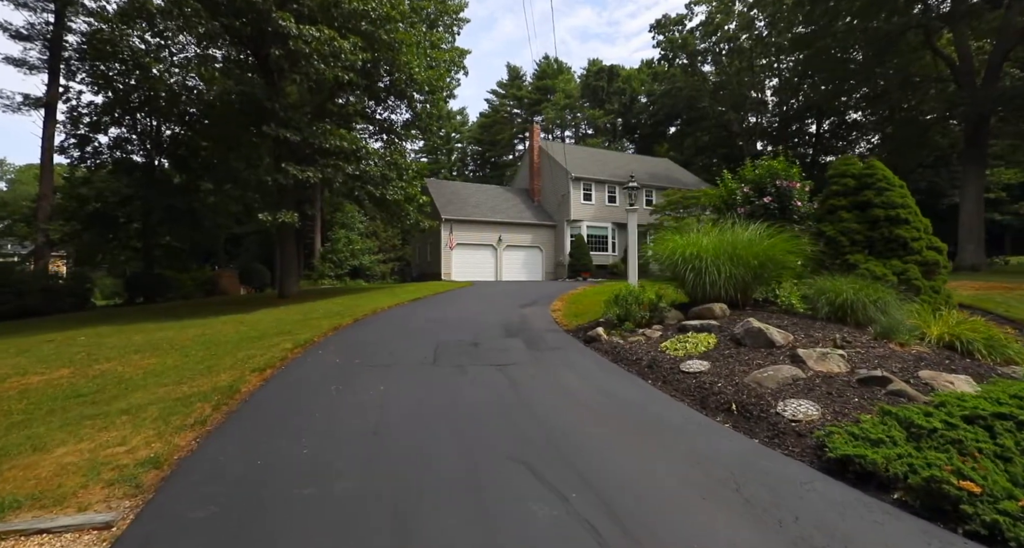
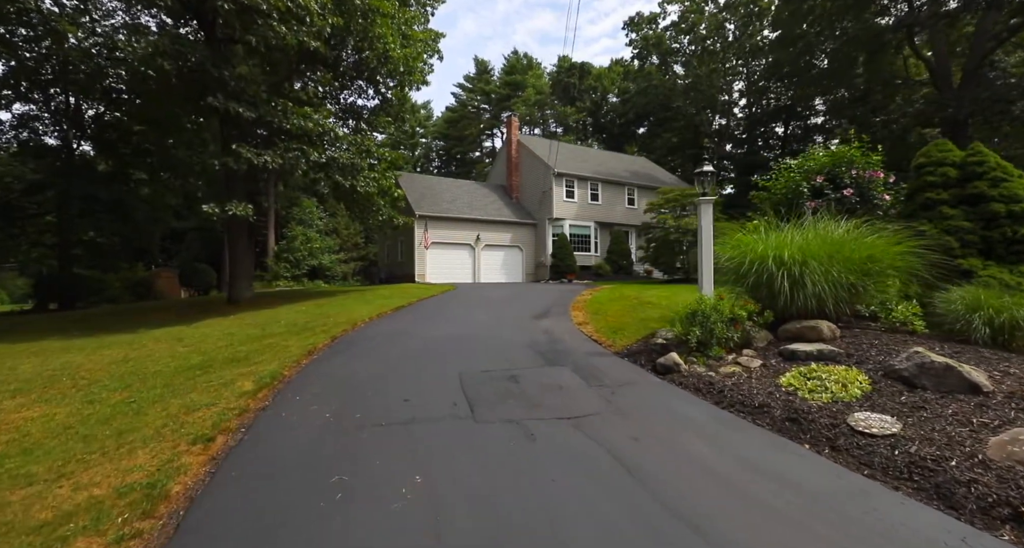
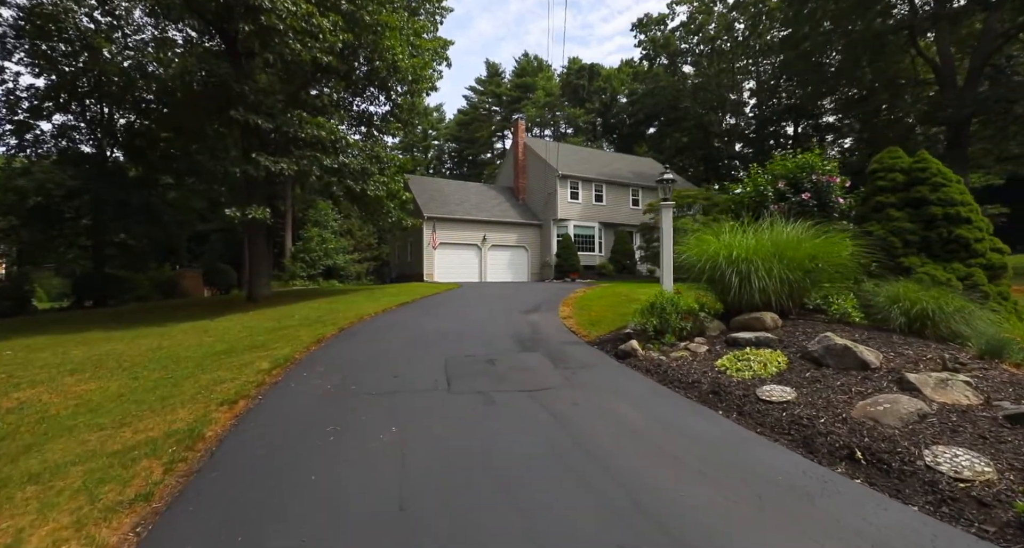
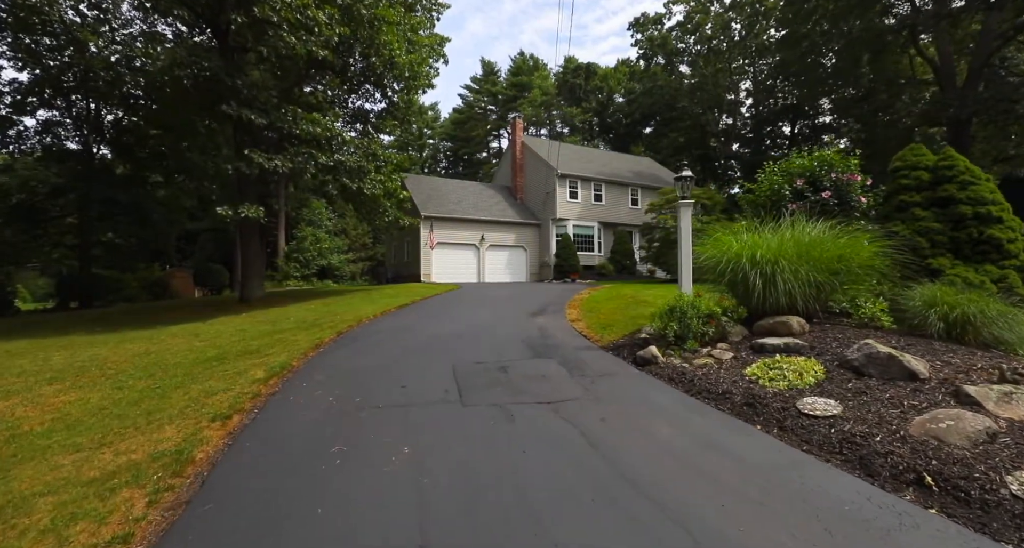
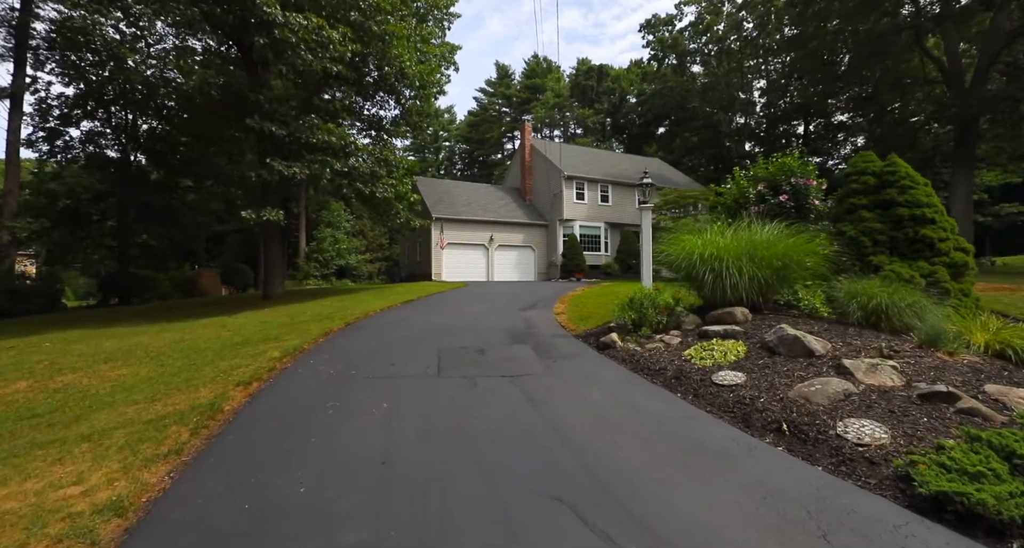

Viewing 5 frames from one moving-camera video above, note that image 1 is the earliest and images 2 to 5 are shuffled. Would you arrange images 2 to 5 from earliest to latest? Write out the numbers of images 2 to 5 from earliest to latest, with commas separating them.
5, 3, 4, 2
